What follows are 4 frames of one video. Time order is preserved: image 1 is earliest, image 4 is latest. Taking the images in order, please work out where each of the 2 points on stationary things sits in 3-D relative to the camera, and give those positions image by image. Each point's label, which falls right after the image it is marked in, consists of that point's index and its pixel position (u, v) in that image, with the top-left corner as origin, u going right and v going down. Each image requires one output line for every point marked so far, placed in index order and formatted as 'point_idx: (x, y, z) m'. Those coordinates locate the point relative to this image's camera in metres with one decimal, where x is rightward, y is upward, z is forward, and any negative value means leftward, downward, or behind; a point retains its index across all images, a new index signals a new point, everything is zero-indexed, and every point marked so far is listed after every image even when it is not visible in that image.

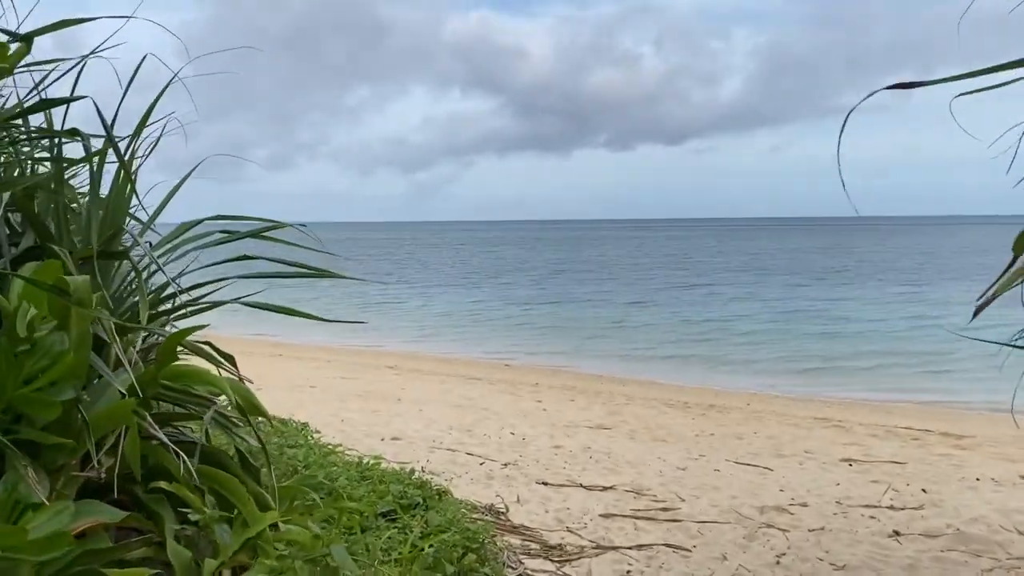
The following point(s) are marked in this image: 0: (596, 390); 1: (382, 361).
0: (+1.2, -1.4, +12.2) m
1: (-2.4, -1.4, +16.1) m
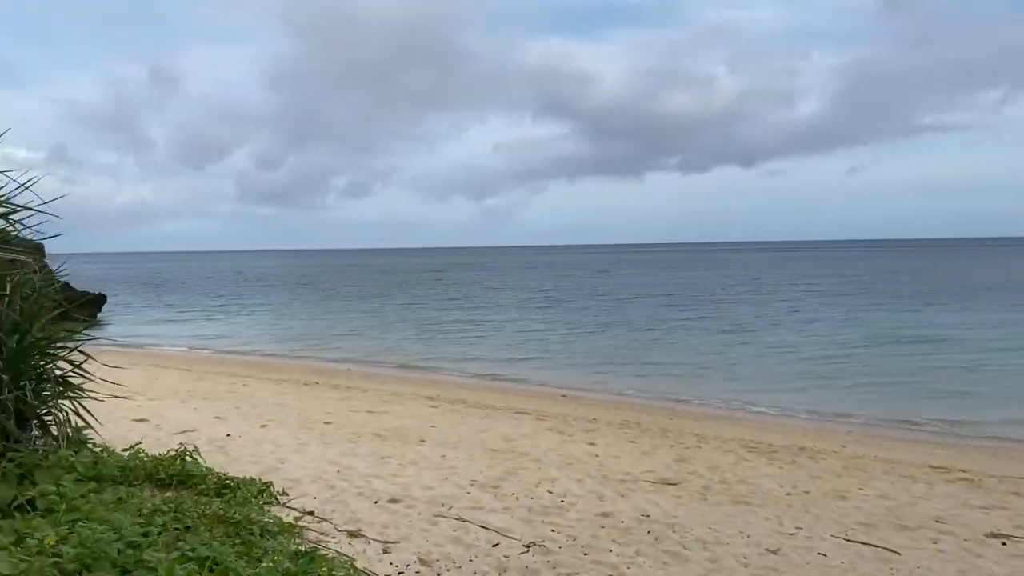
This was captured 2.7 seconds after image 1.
0: (+1.8, -1.7, +10.4) m
1: (-1.4, -1.7, +14.6) m
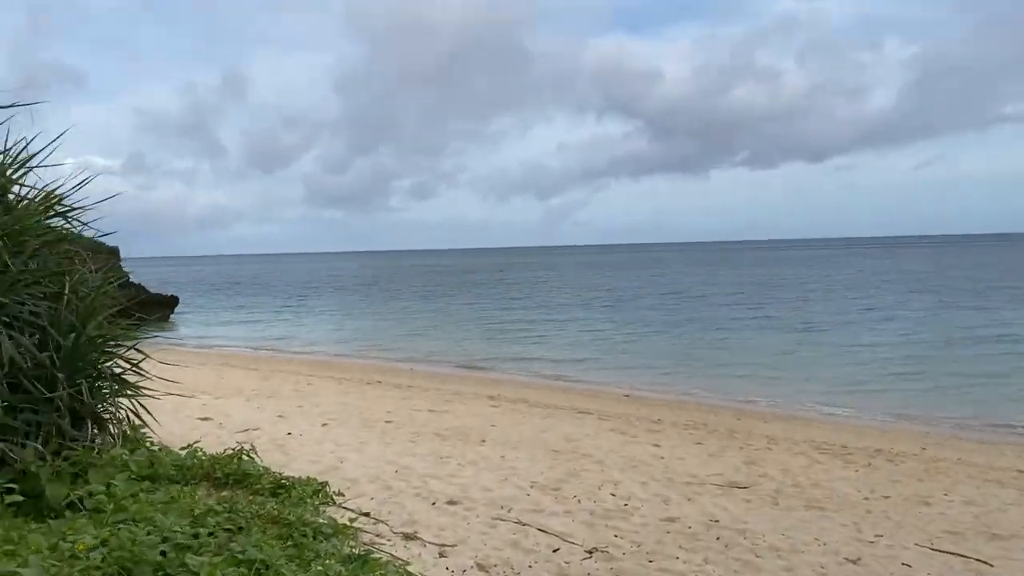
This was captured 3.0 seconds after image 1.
0: (+2.5, -1.6, +10.0) m
1: (-0.4, -1.7, +14.5) m
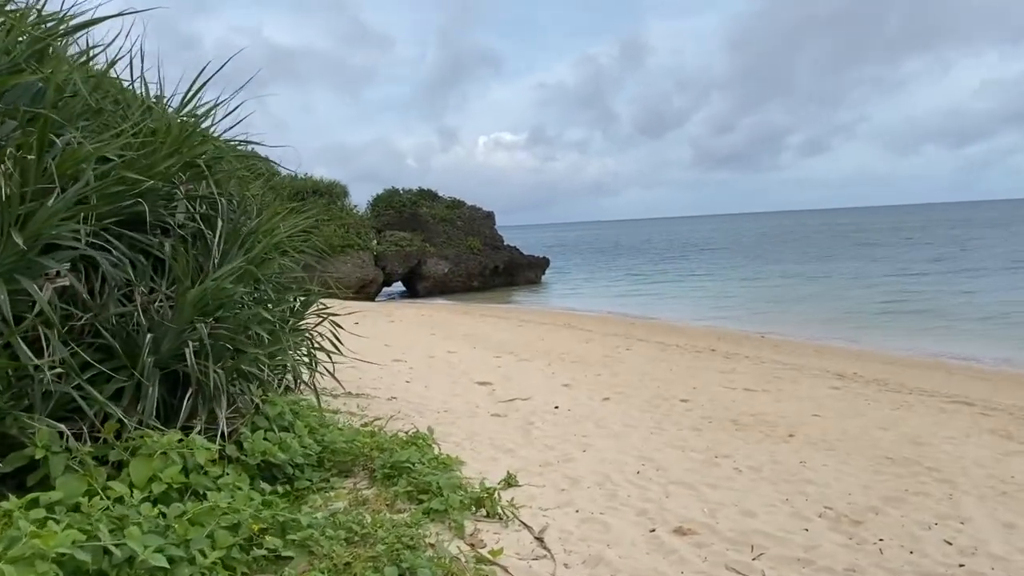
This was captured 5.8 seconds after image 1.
0: (+5.4, -1.2, +6.8) m
1: (+4.6, -1.1, +12.1) m
